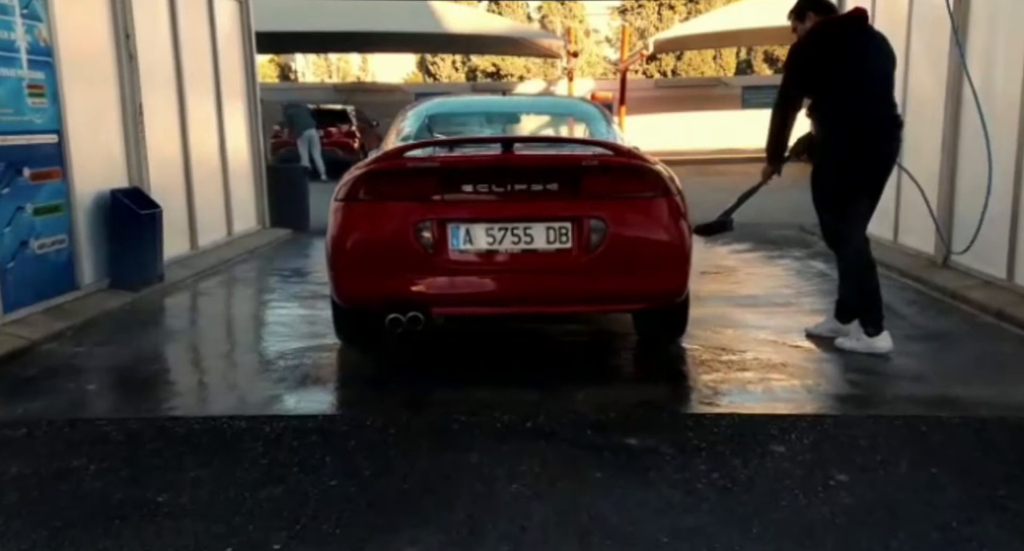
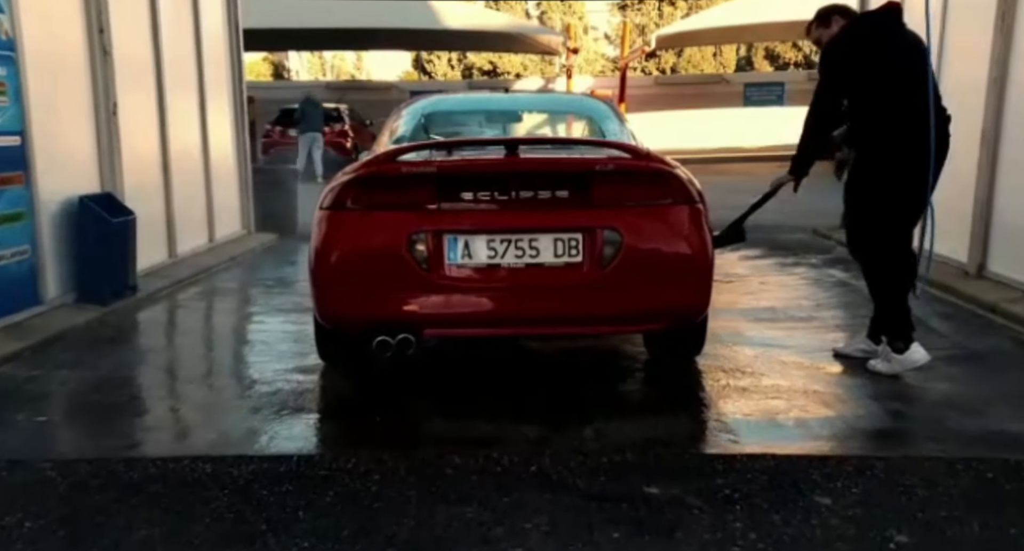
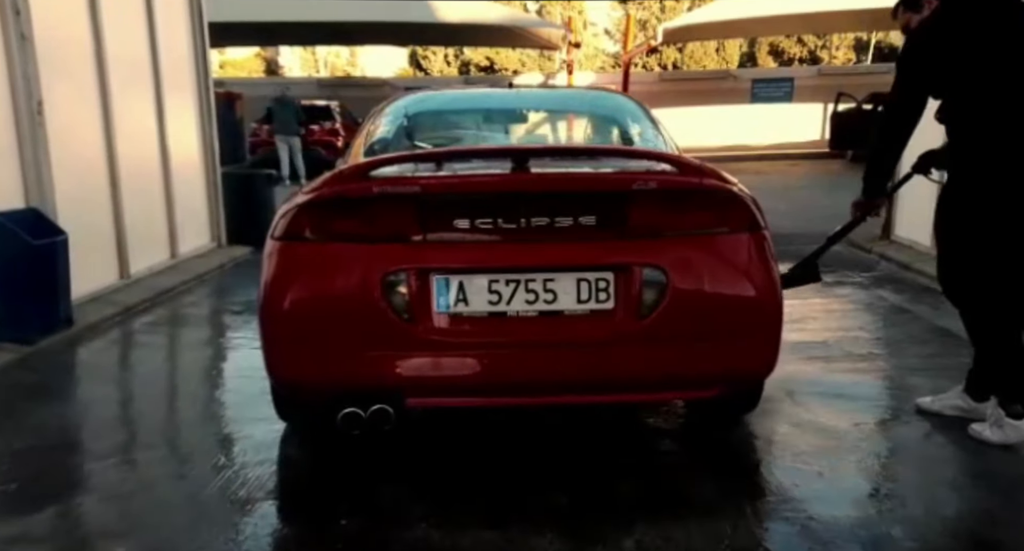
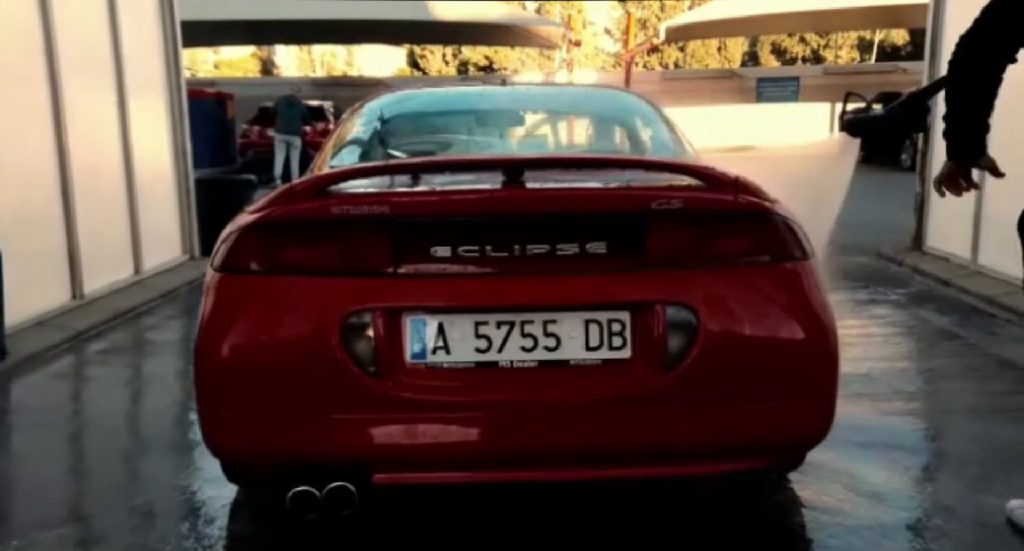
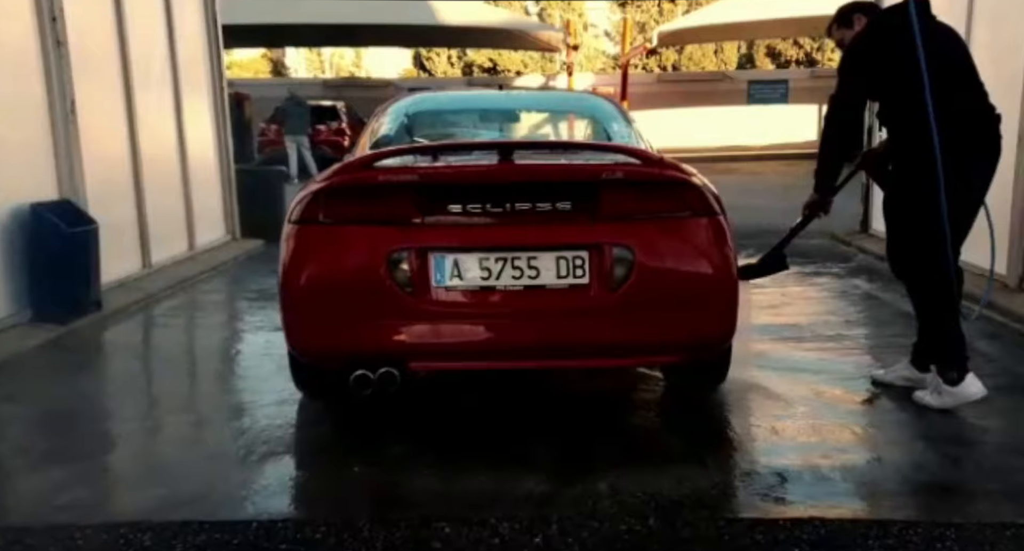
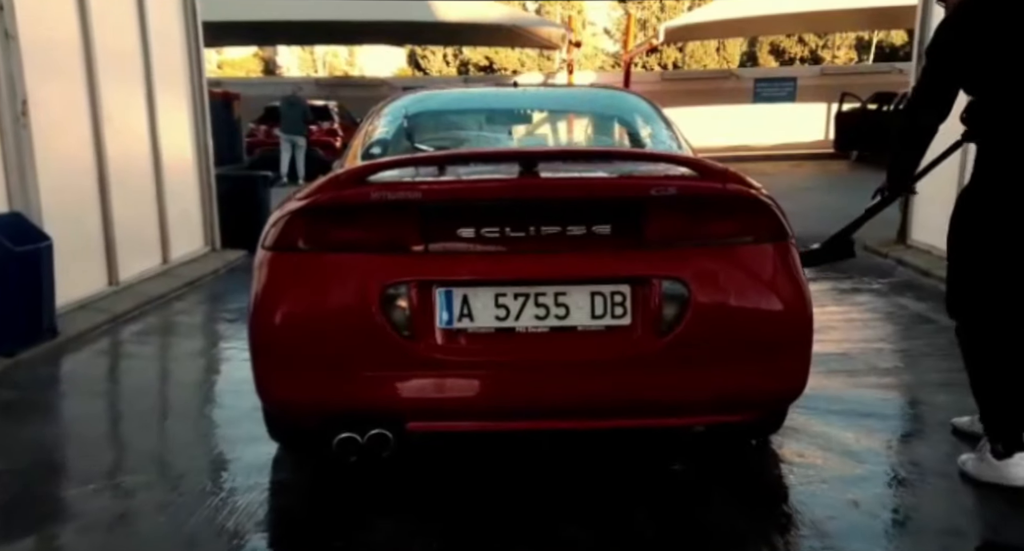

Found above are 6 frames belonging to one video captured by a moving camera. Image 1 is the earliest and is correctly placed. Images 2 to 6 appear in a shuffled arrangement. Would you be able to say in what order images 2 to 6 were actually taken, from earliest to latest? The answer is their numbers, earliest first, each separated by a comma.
2, 5, 3, 6, 4
